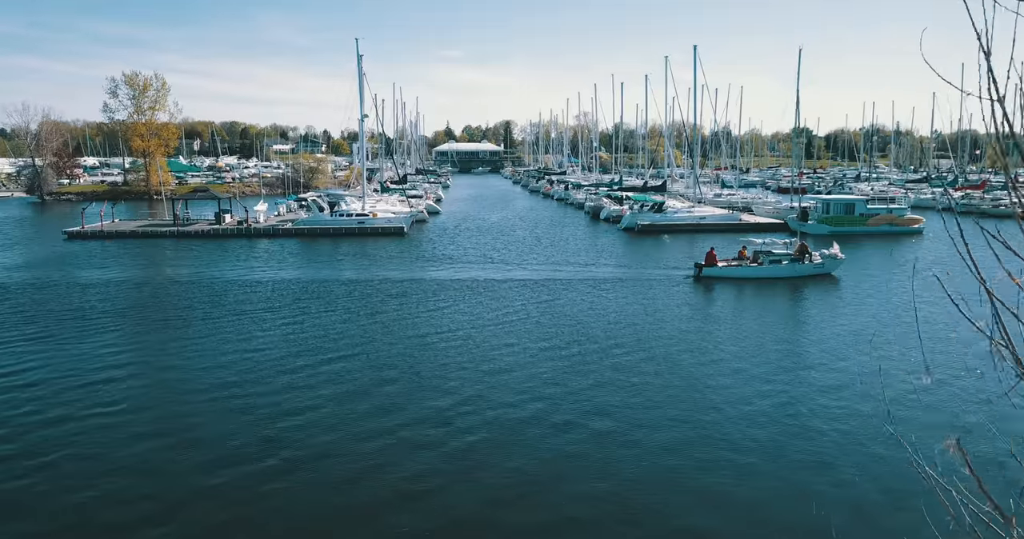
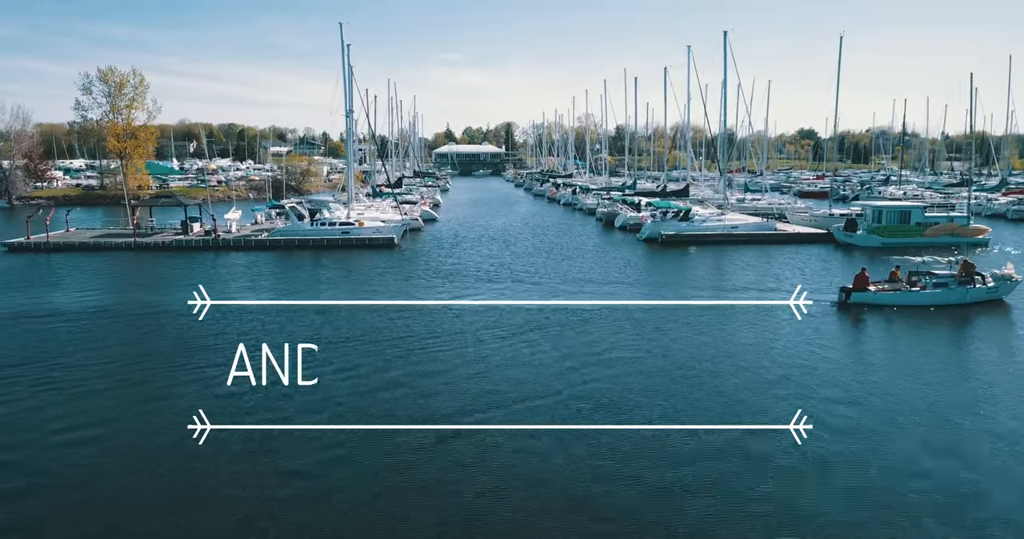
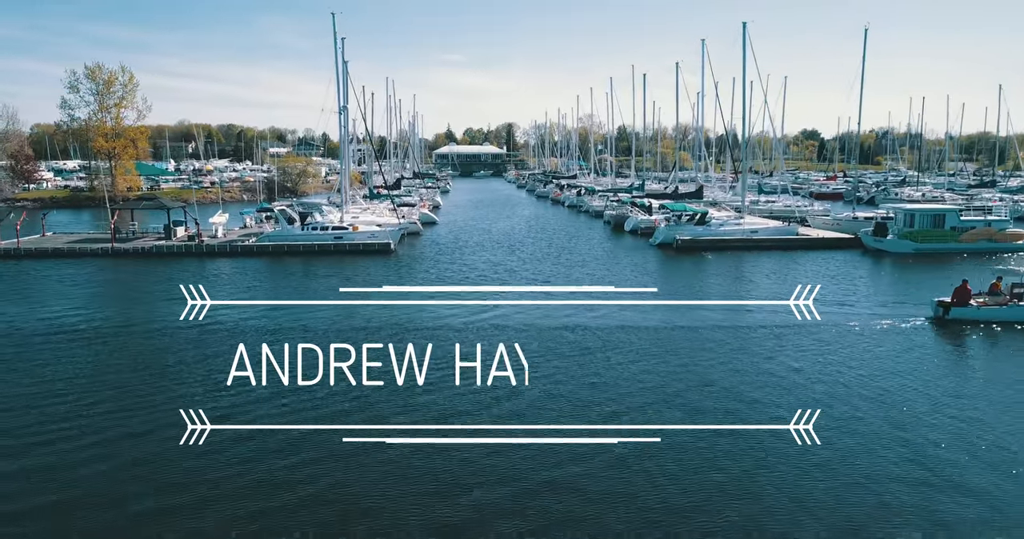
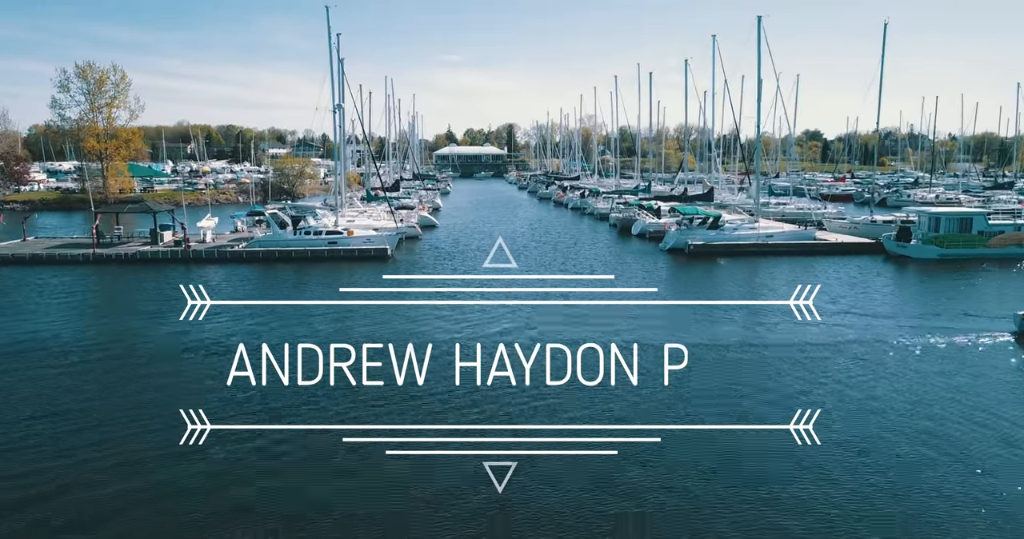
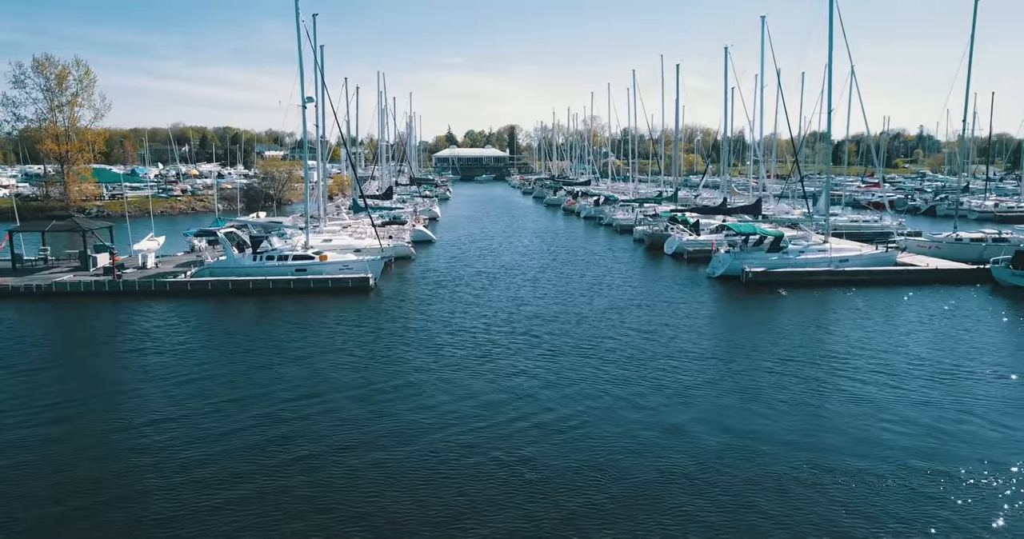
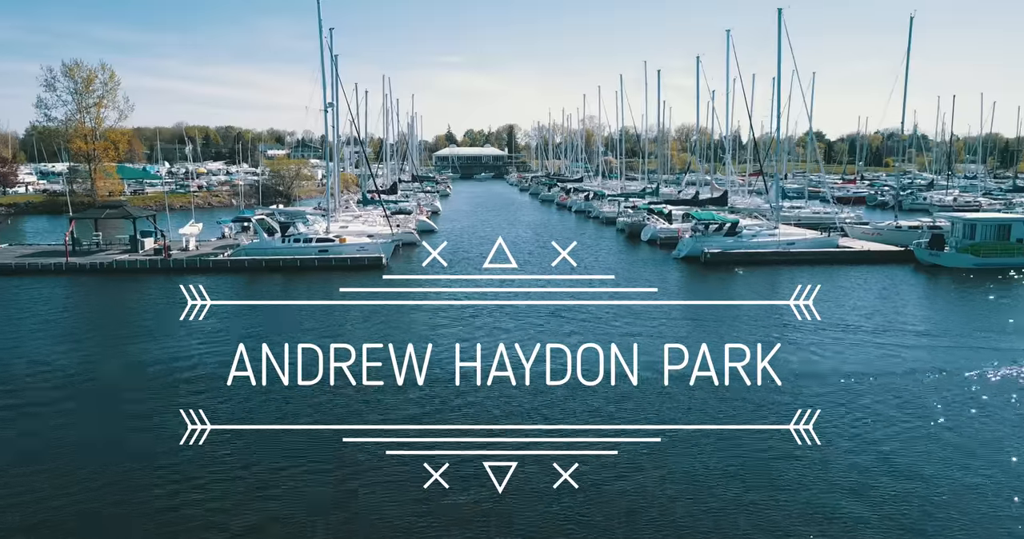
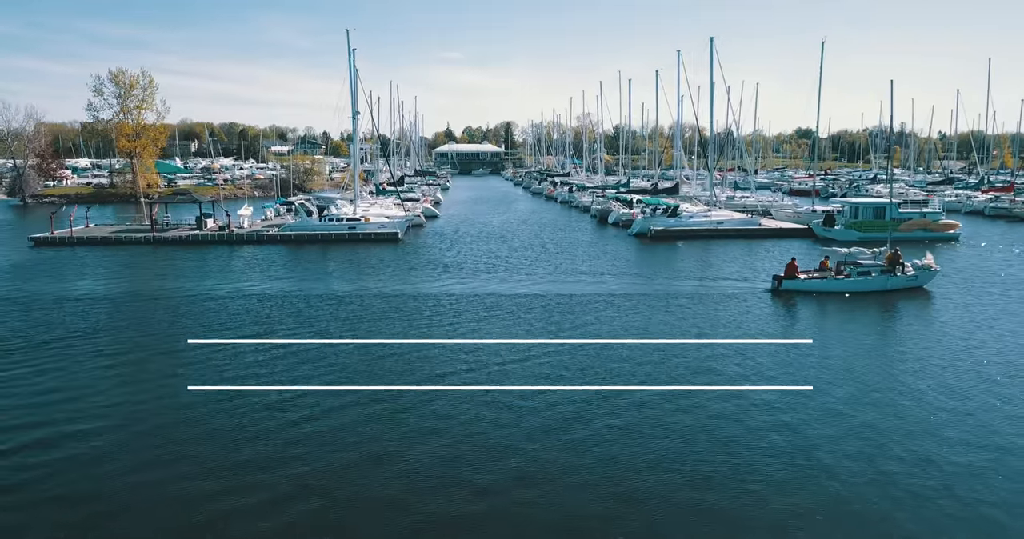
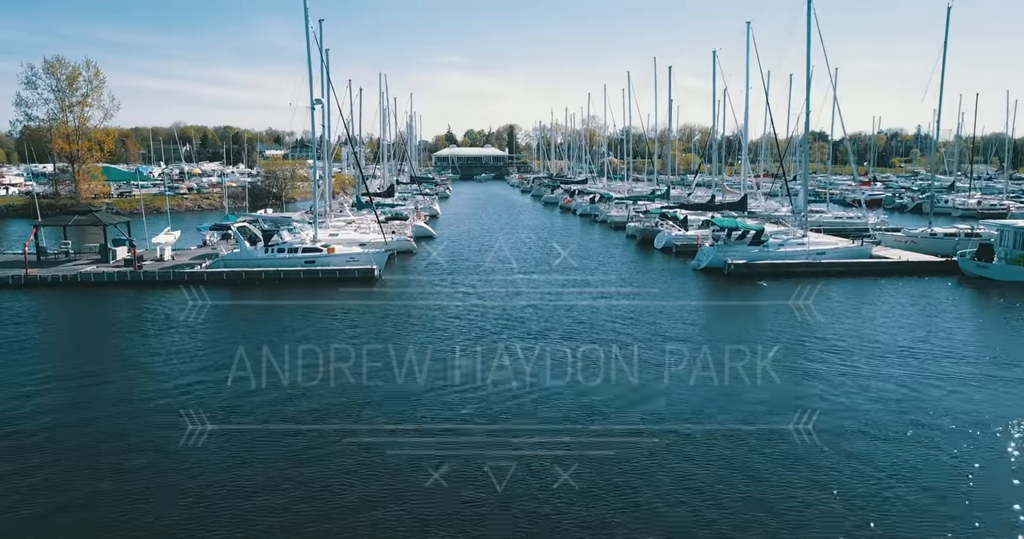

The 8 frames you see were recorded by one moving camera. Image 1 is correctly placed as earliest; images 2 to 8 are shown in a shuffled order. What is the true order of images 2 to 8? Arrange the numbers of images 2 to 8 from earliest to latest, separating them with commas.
7, 2, 3, 4, 6, 8, 5
